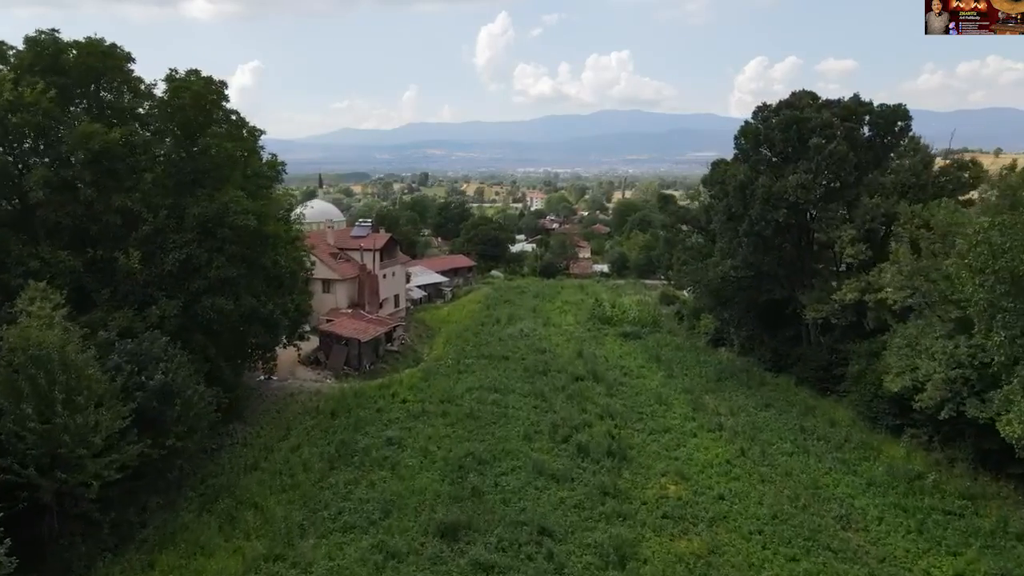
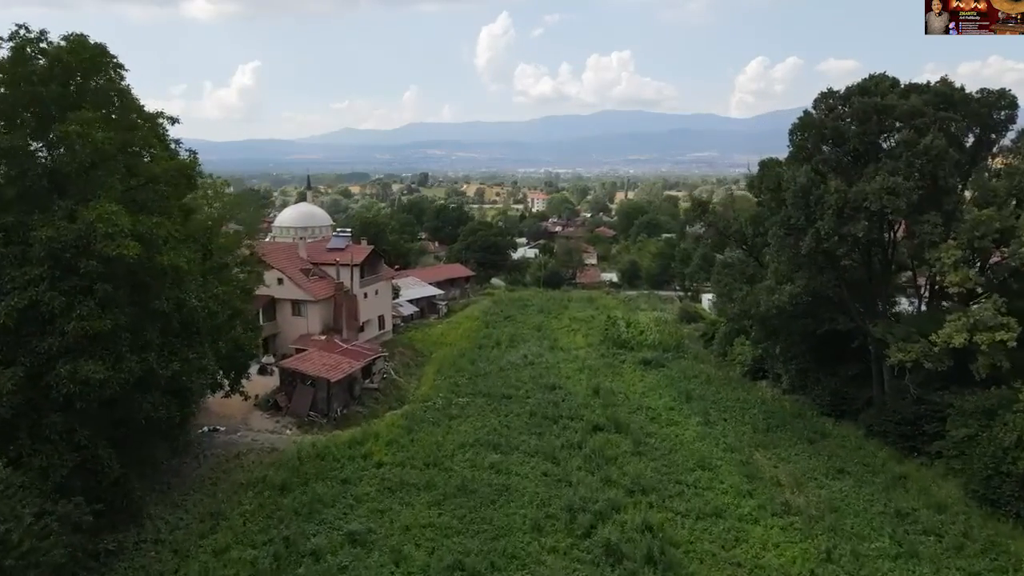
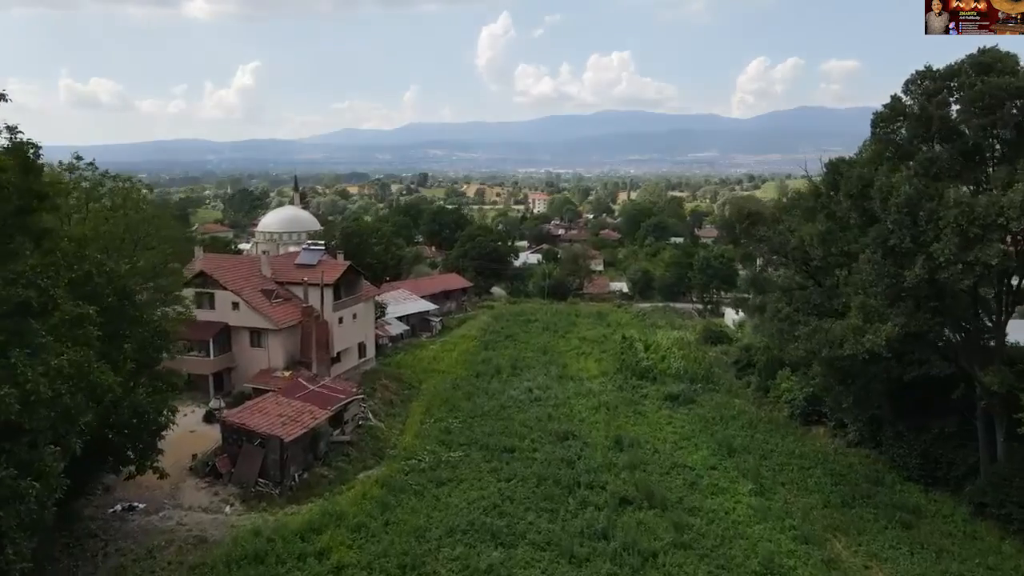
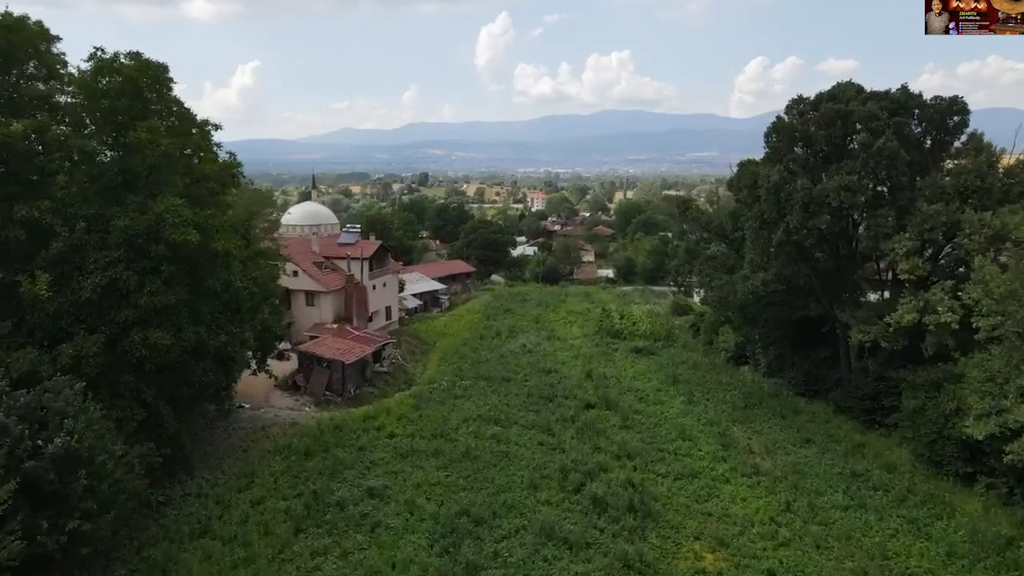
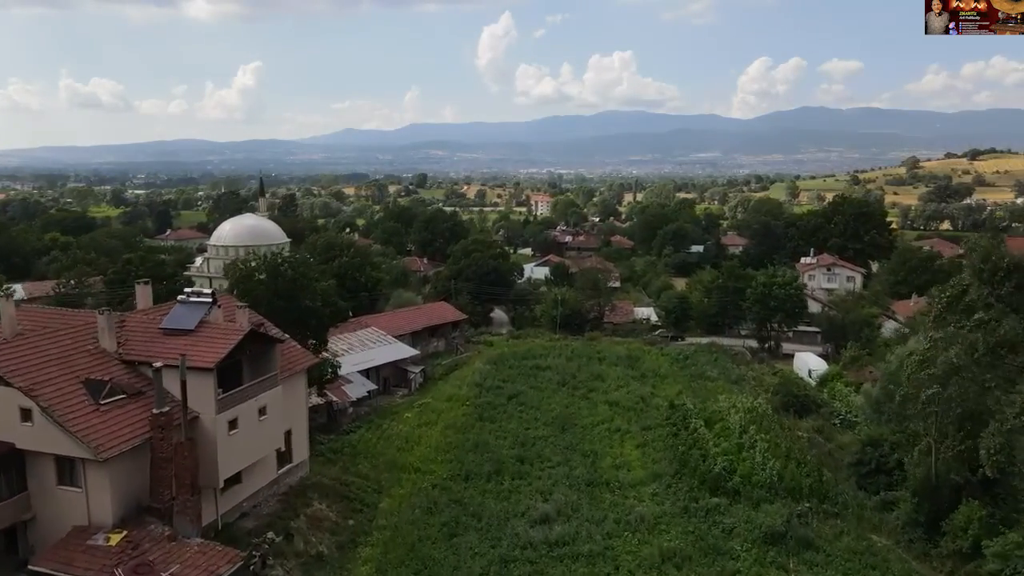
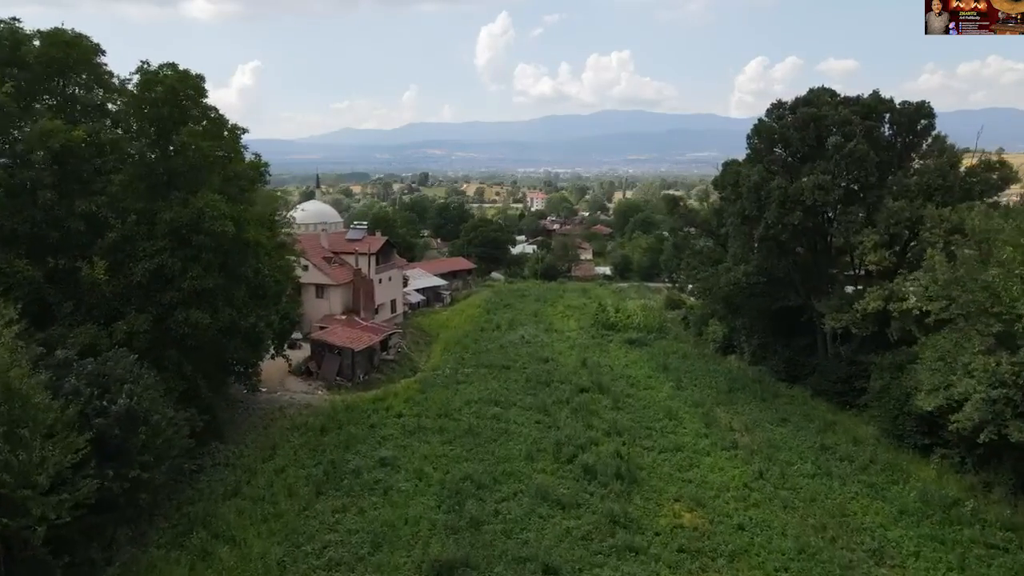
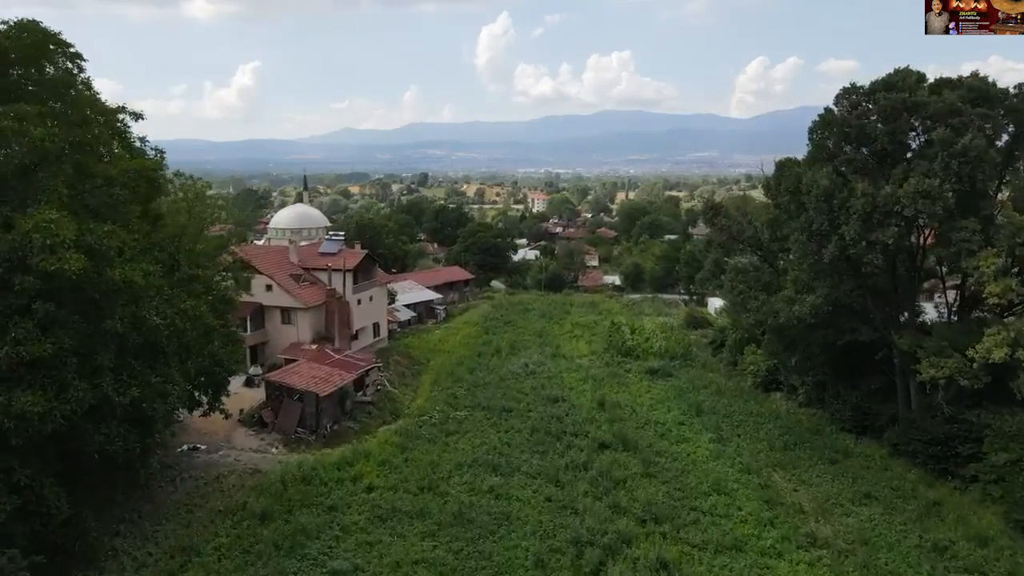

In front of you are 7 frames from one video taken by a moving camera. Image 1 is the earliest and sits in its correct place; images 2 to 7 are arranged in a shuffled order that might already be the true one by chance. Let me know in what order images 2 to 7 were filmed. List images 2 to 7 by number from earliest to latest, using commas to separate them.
6, 4, 2, 7, 3, 5
